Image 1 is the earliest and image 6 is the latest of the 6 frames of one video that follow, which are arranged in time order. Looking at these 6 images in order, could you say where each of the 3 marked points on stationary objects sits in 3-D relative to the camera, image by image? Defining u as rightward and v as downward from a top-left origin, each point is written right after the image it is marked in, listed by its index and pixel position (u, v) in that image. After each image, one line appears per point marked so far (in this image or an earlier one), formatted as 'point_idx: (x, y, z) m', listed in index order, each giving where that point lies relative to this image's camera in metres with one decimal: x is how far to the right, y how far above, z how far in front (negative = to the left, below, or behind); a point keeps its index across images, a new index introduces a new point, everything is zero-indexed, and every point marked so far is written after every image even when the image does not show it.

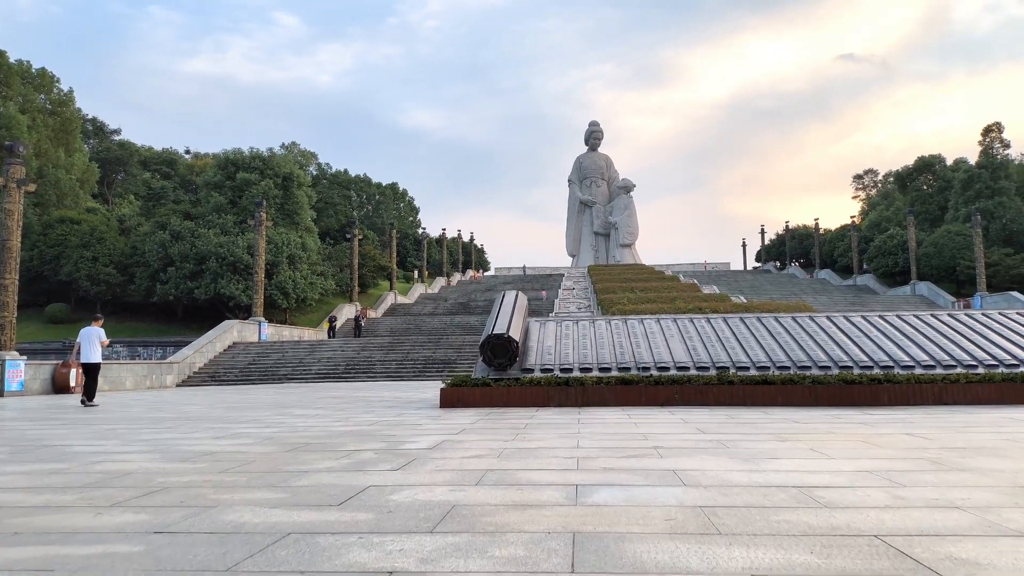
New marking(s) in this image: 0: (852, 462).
0: (+1.1, -0.6, +2.9) m
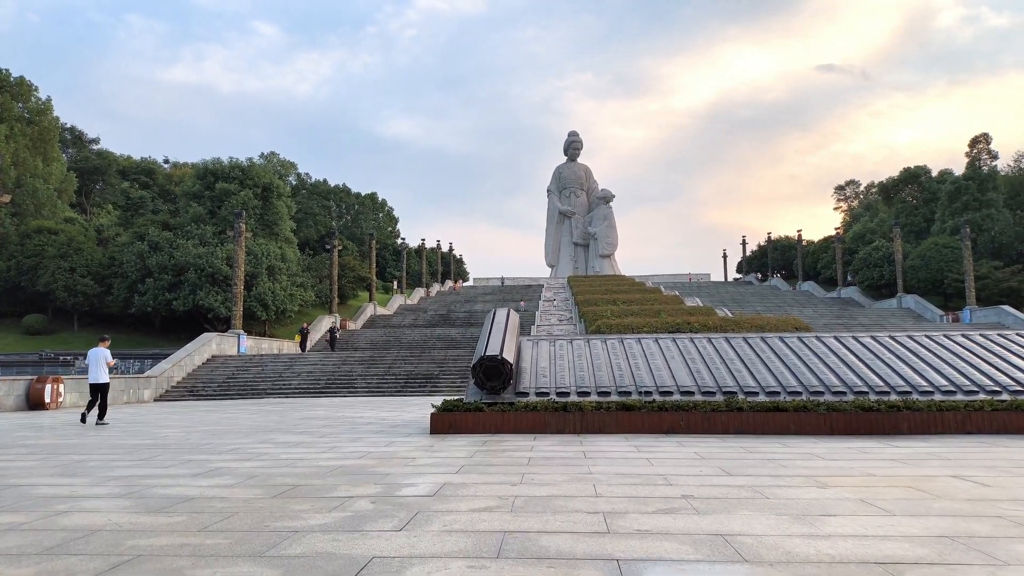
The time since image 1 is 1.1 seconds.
0: (+1.2, -0.7, +2.6) m
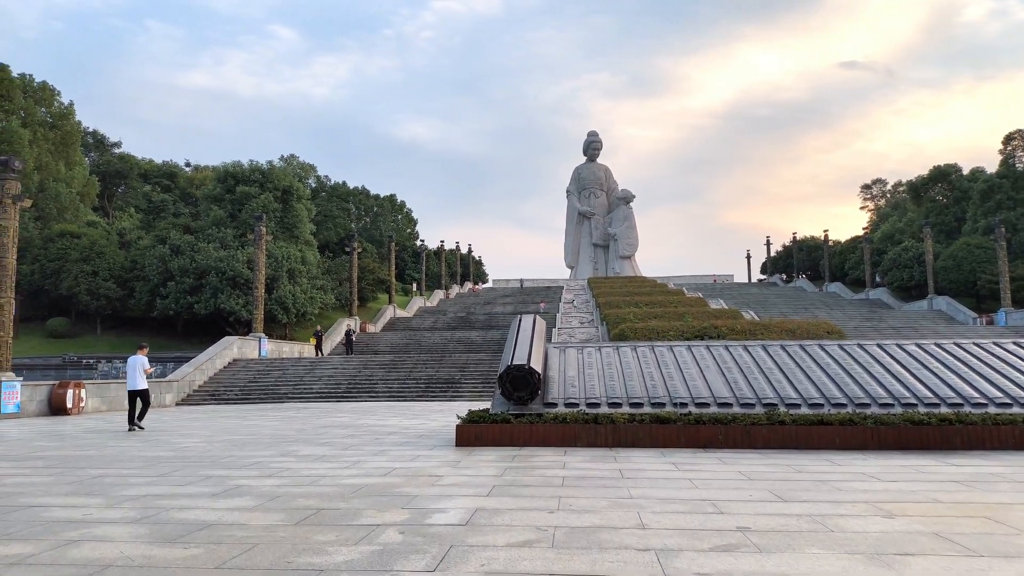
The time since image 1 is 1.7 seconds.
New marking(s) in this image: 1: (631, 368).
0: (+1.3, -0.7, +2.3) m
1: (+1.0, -0.7, +7.5) m
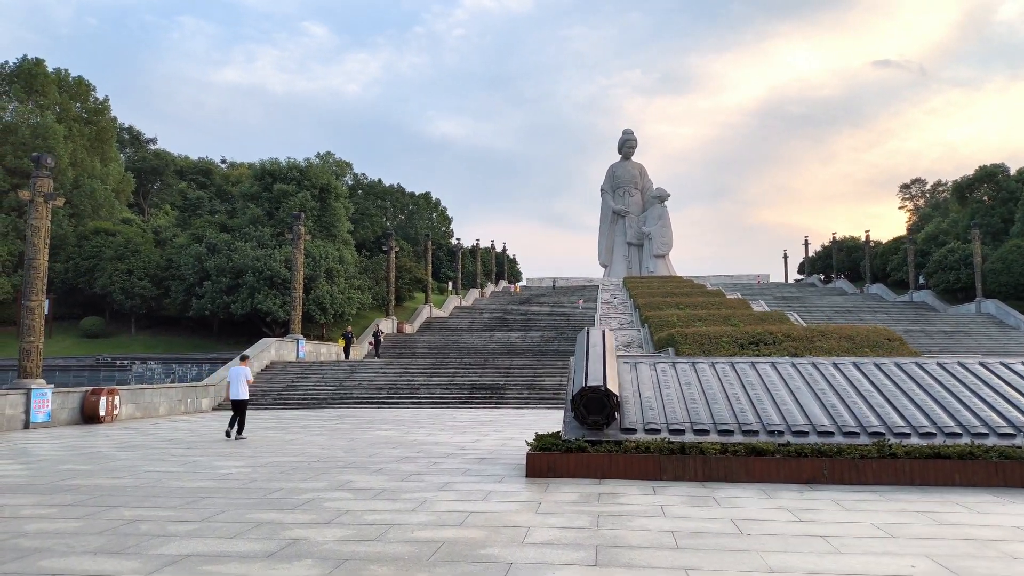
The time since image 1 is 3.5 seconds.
0: (+1.7, -0.8, +1.6) m
1: (+1.6, -0.8, +6.8) m
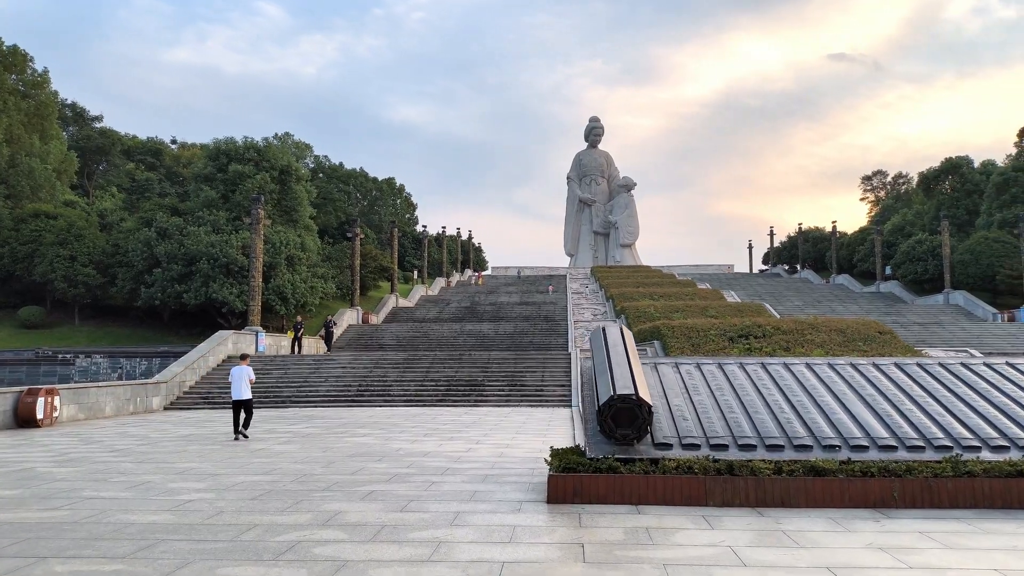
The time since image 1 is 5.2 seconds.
0: (+2.0, -0.9, +0.8) m
1: (+1.6, -0.7, +6.0) m
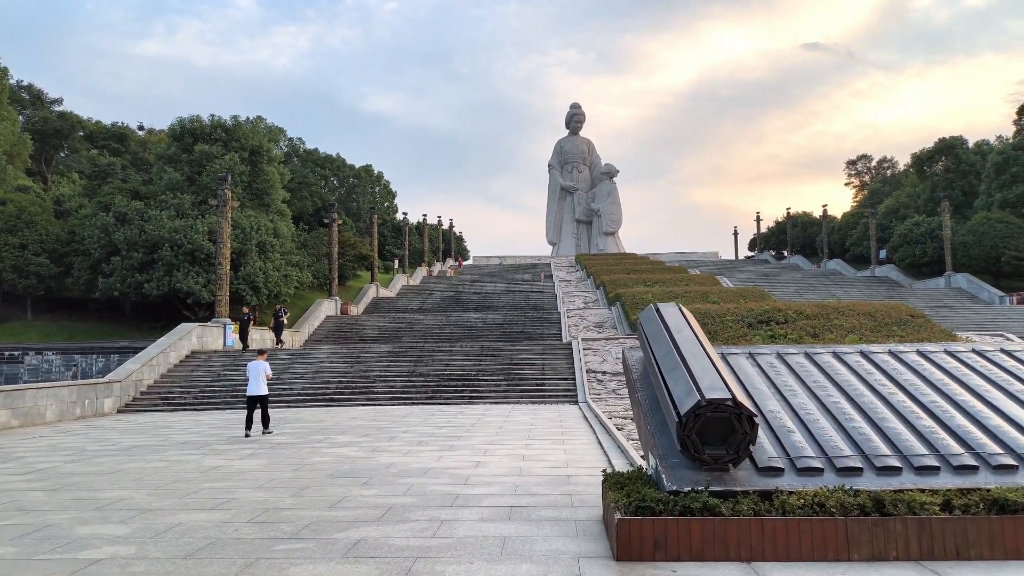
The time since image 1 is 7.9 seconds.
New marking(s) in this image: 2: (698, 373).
0: (+2.3, -0.7, -0.7) m
1: (+1.8, -0.5, +4.5) m
2: (+0.8, -0.4, +4.0) m
